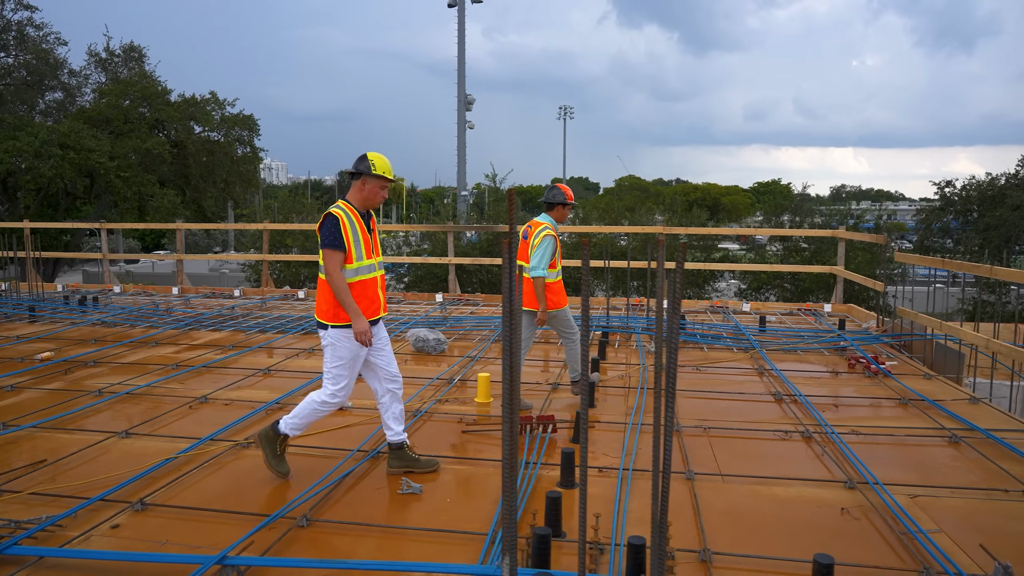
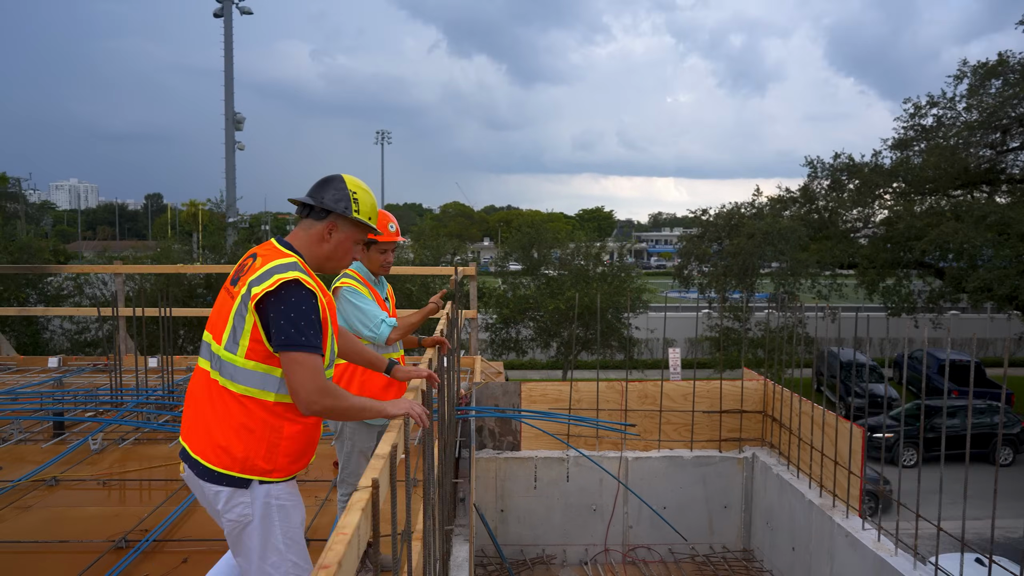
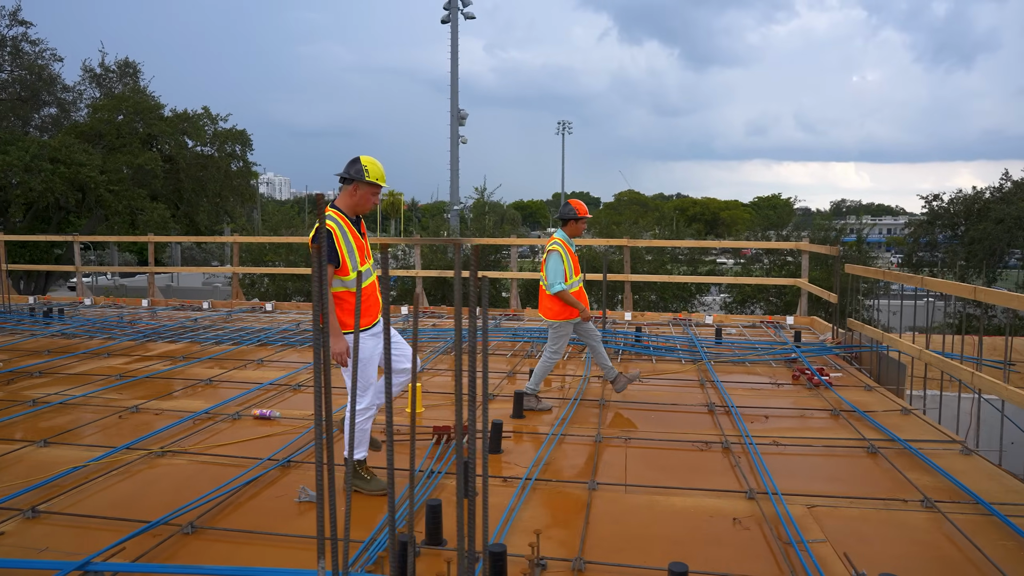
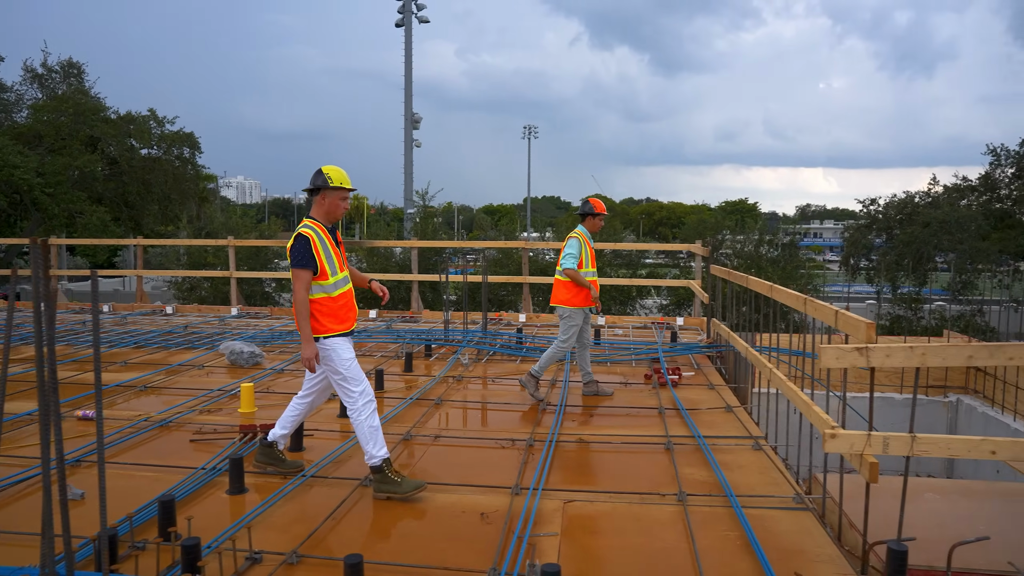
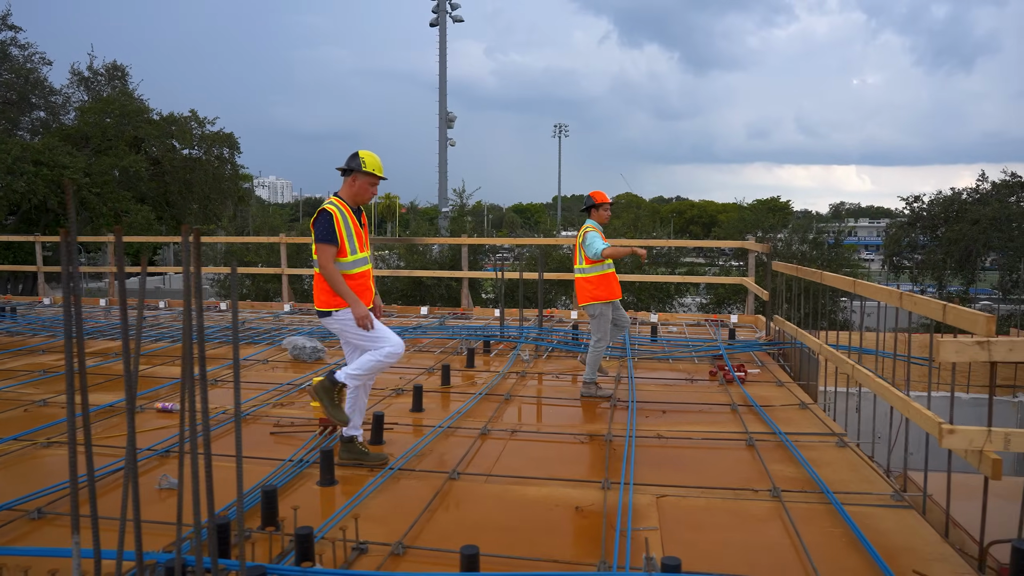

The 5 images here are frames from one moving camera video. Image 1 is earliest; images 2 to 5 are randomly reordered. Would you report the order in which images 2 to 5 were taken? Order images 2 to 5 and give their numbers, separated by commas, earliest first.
3, 5, 4, 2
